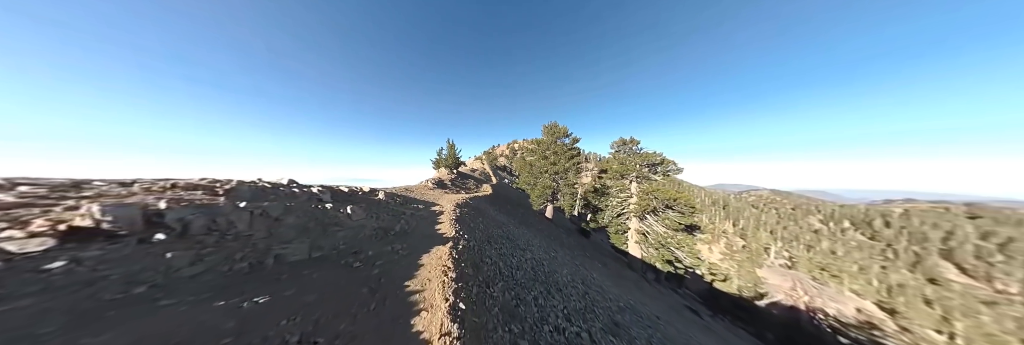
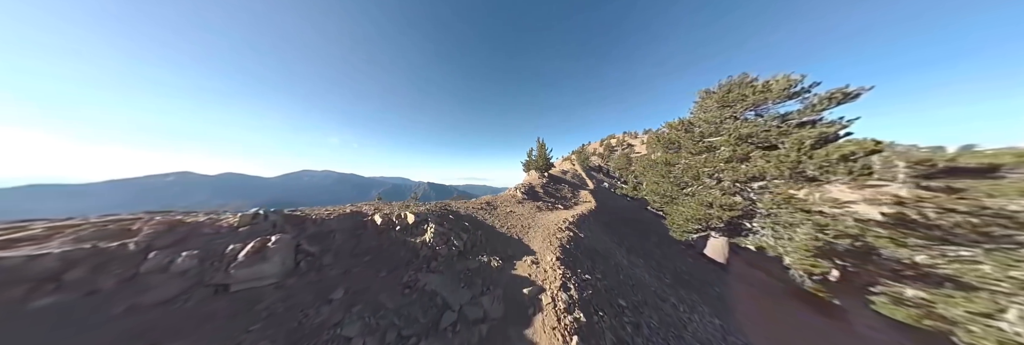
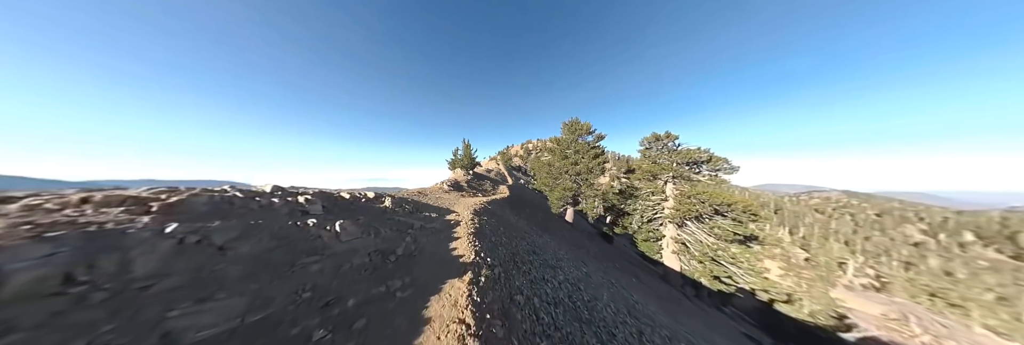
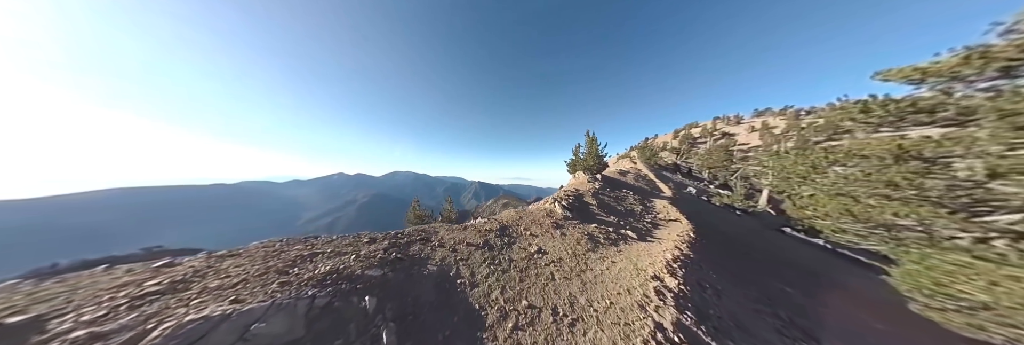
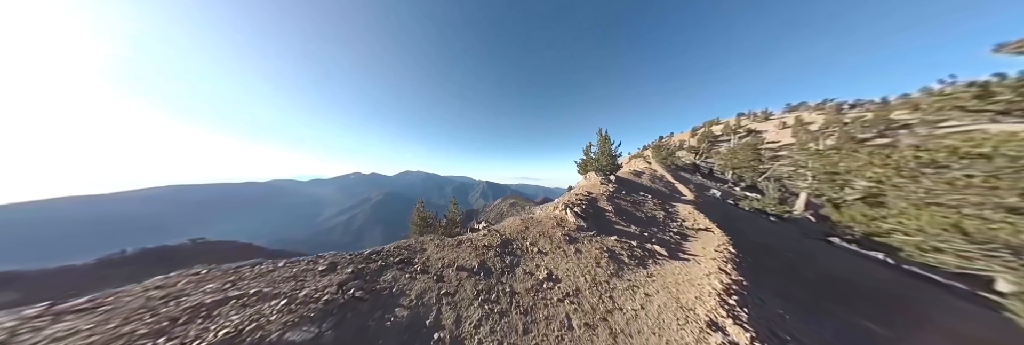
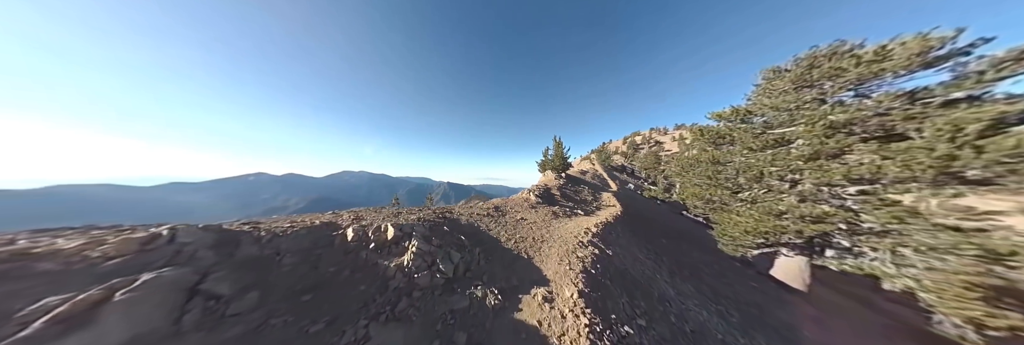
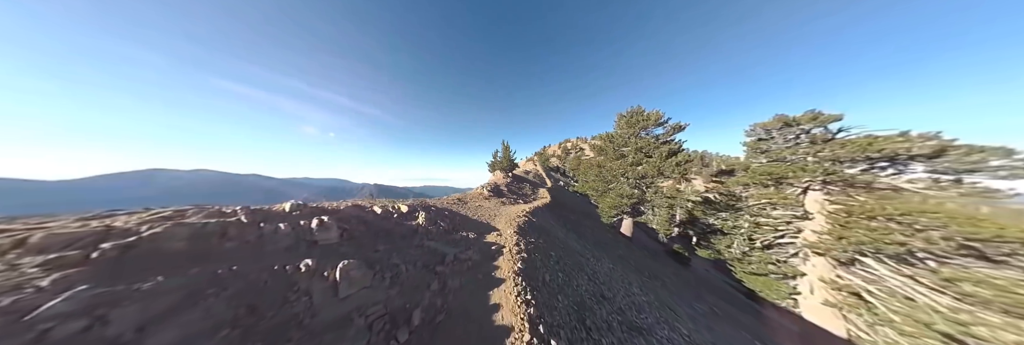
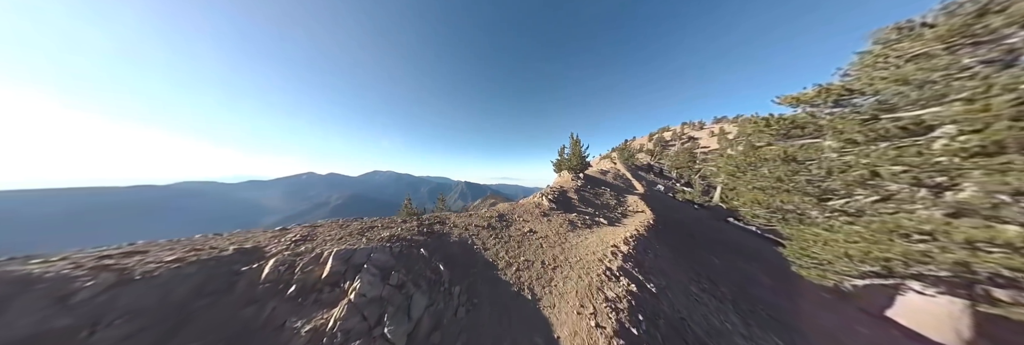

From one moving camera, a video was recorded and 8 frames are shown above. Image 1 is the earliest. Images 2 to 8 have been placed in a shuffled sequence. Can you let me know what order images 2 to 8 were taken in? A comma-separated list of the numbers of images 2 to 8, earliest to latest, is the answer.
3, 7, 2, 6, 8, 4, 5
